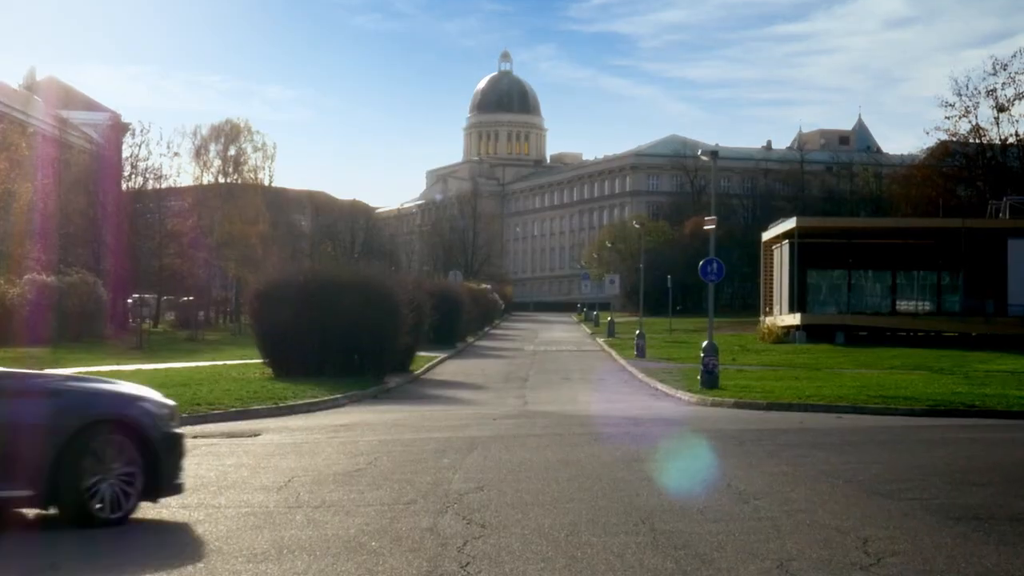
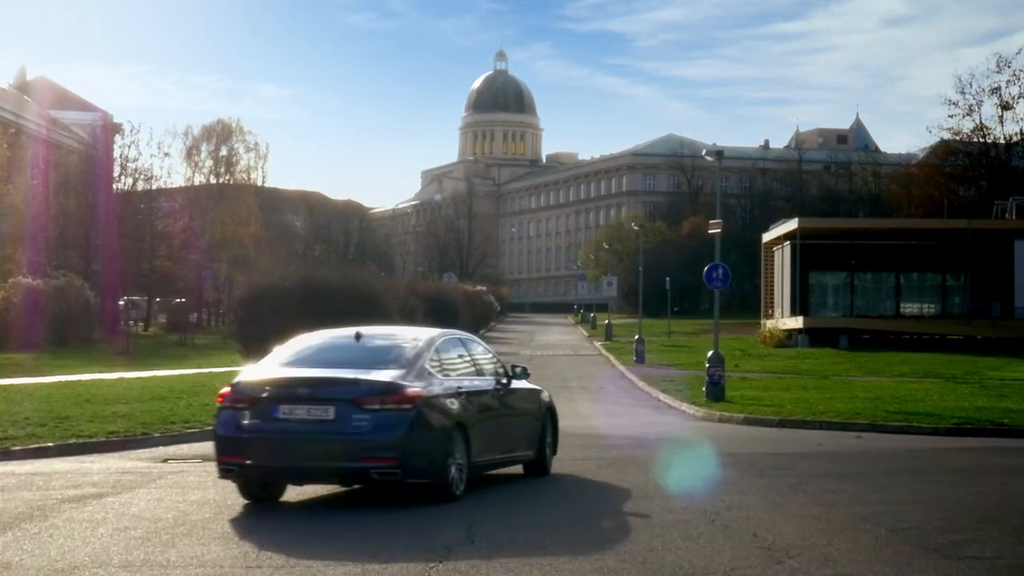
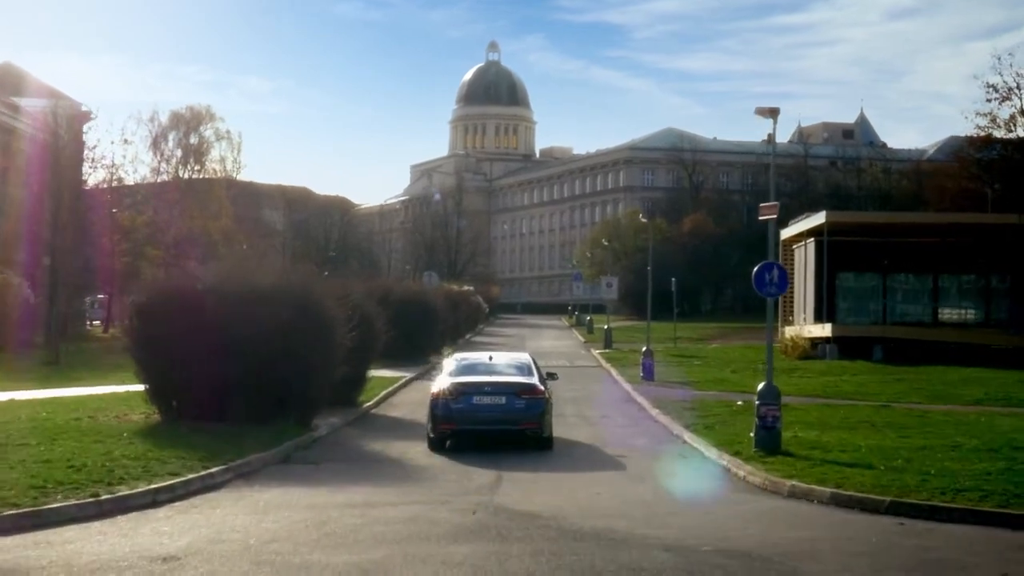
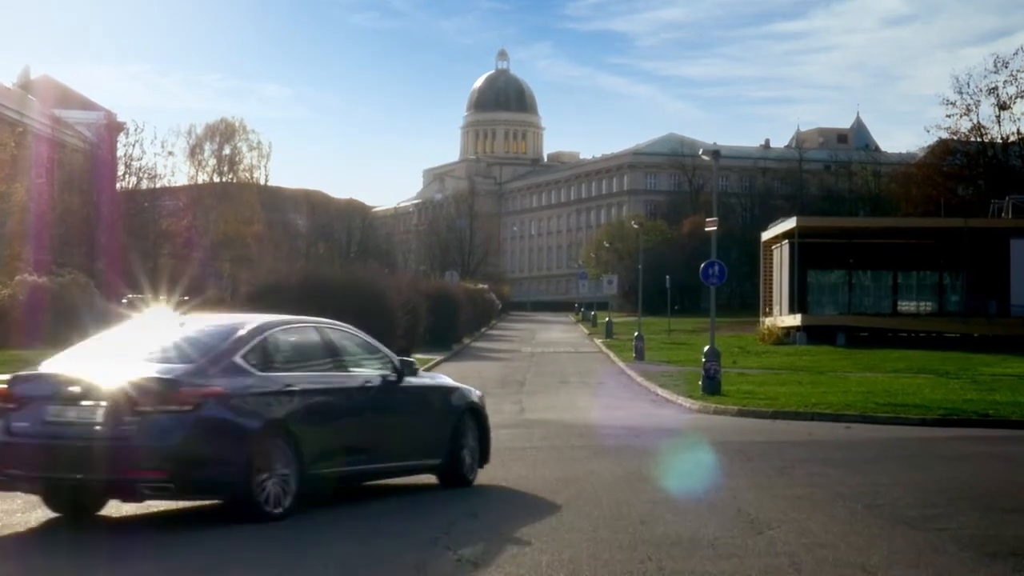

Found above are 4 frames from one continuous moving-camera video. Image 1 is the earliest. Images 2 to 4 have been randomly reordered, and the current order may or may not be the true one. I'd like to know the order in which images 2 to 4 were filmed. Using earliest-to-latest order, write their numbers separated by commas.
4, 2, 3
